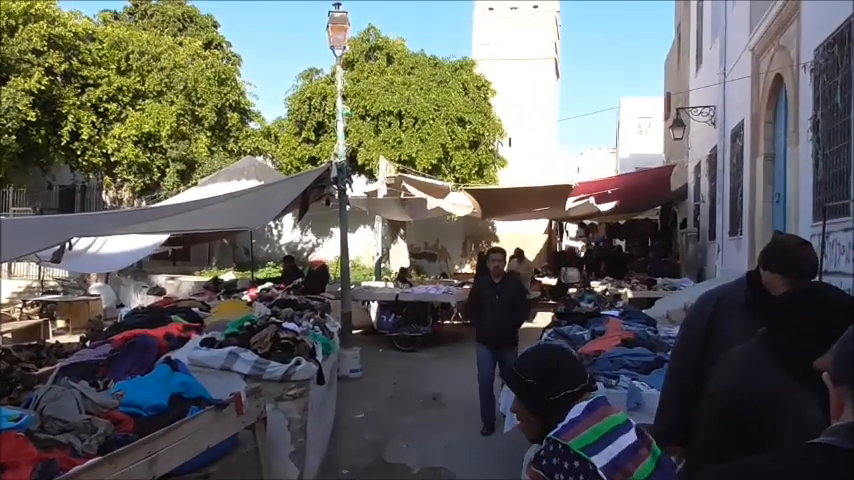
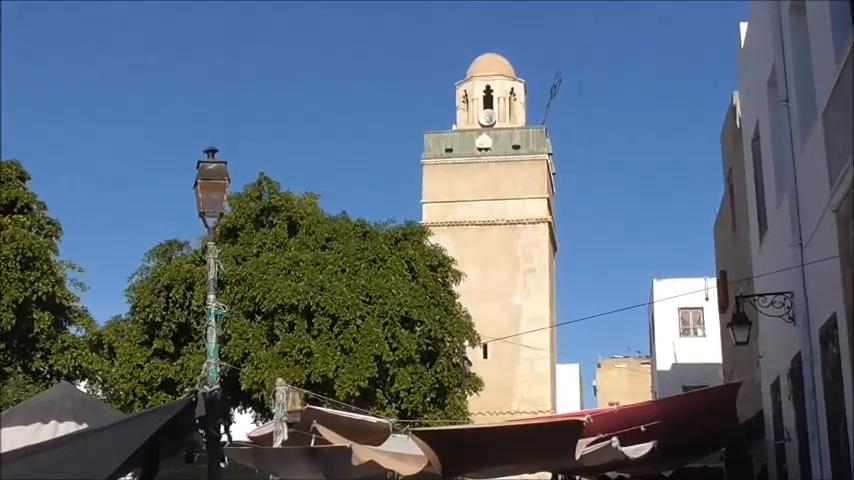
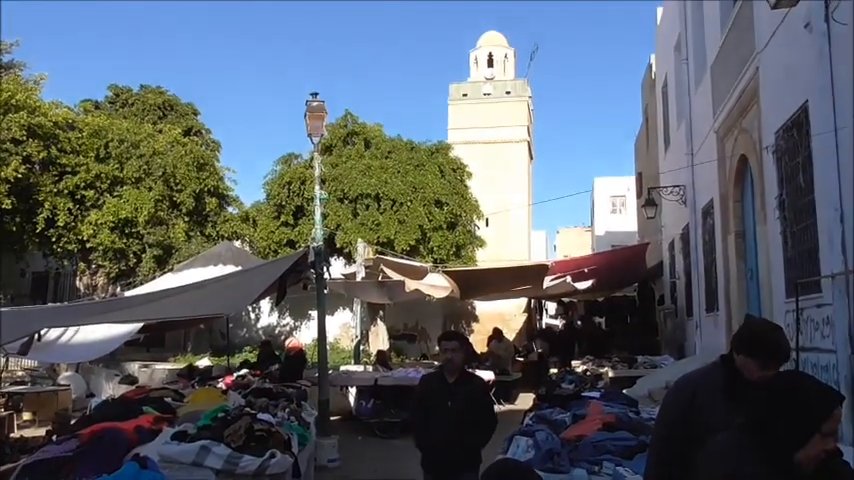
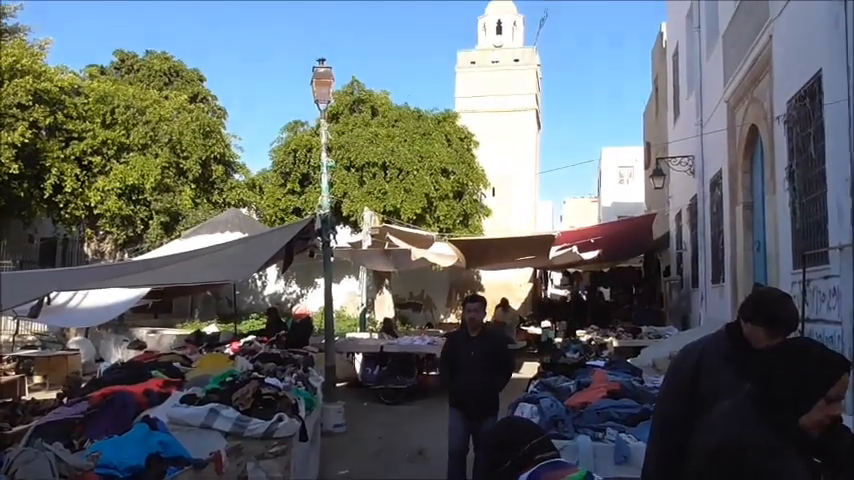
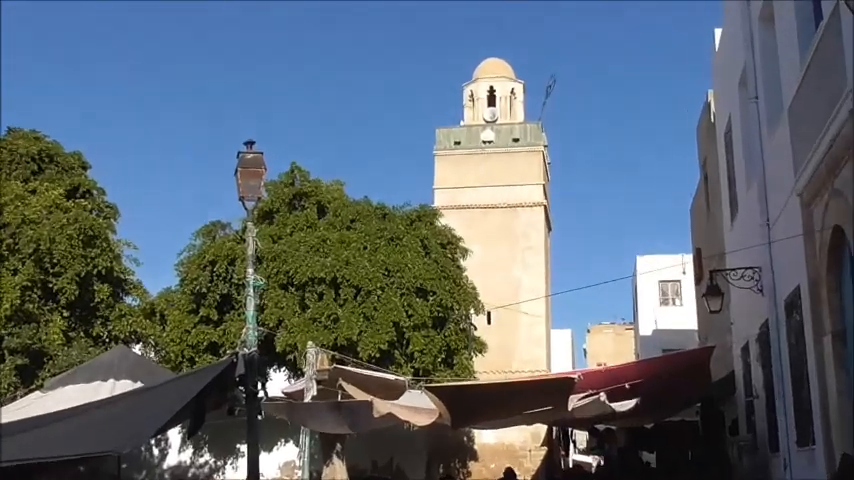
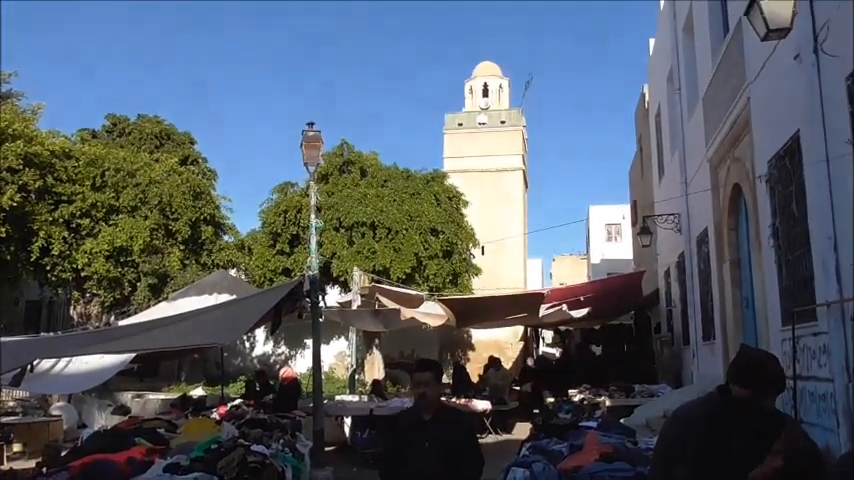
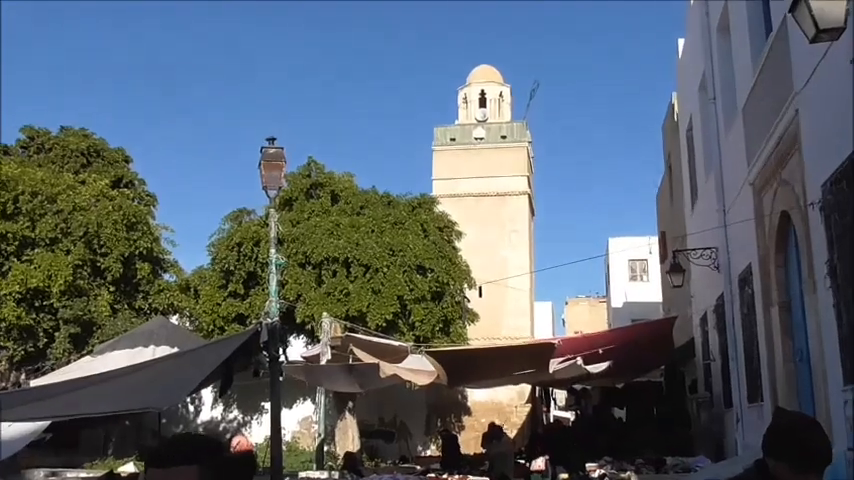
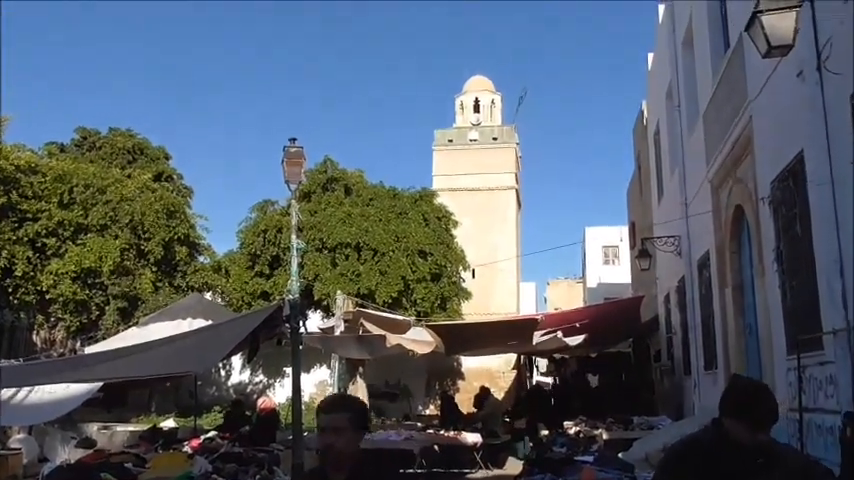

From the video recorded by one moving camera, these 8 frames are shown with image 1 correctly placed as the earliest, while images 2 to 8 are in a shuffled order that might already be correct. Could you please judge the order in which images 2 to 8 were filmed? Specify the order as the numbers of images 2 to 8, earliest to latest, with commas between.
4, 3, 6, 8, 7, 5, 2
